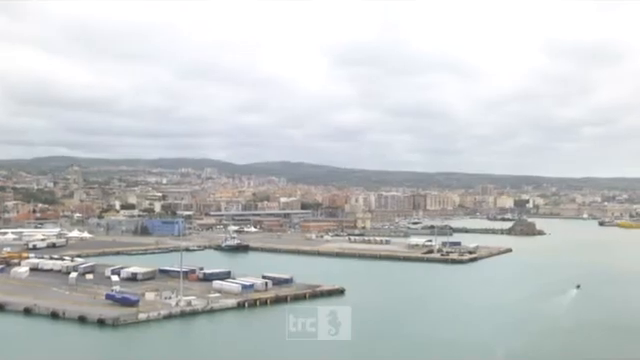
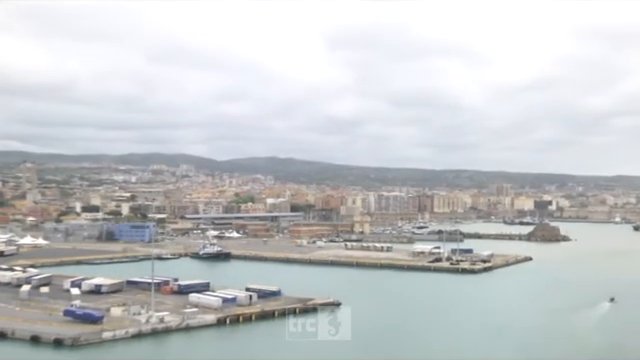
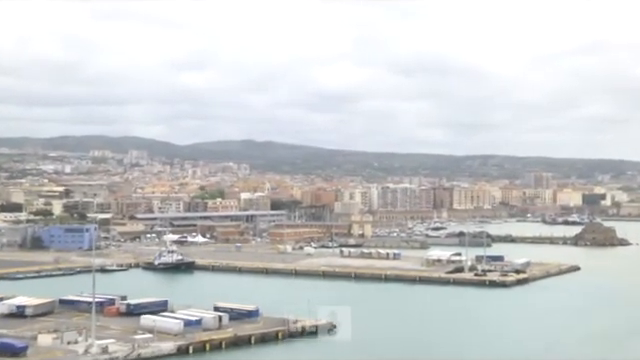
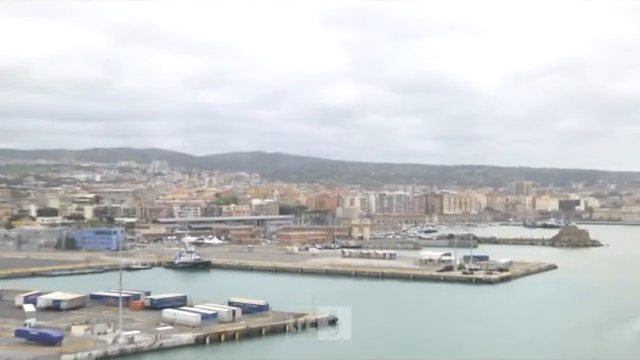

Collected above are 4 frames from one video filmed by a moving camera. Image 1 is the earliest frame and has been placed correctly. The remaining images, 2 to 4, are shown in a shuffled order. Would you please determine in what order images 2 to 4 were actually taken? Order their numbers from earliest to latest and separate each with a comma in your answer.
2, 4, 3
